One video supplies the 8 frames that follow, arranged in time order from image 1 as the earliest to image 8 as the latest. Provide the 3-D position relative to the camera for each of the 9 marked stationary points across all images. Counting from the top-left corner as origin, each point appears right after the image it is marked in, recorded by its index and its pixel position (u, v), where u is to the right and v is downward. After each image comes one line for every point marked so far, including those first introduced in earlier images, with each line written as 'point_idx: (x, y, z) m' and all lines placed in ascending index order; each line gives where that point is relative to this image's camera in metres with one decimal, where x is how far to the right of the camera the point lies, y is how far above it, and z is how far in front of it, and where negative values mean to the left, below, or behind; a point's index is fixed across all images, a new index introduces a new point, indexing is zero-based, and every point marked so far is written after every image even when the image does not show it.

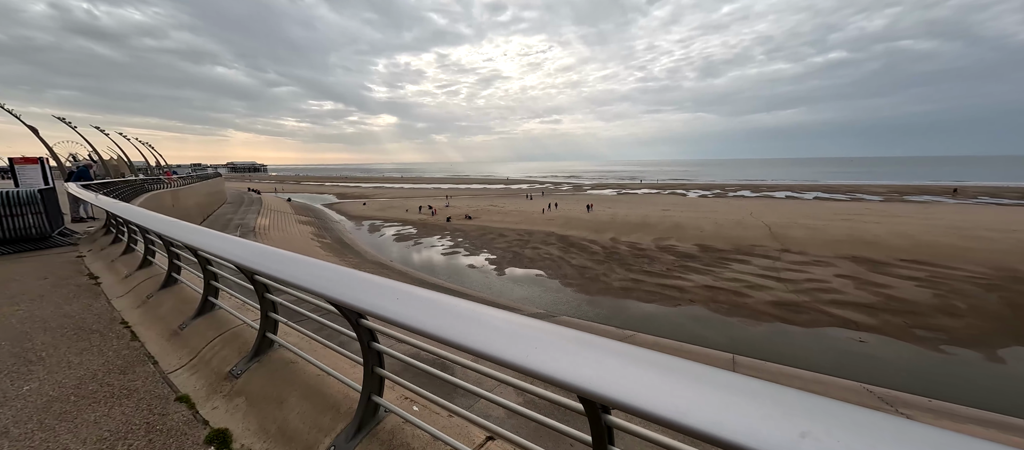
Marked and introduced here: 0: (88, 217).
0: (-9.6, 0.0, +7.9) m
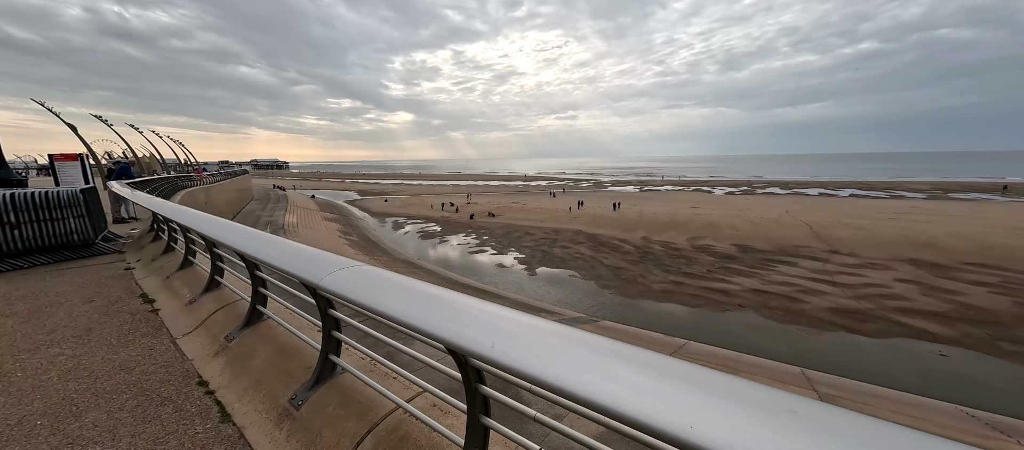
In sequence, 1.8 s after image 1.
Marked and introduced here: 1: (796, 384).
0: (-8.5, +0.1, +7.7) m
1: (+5.9, -3.3, +7.0) m
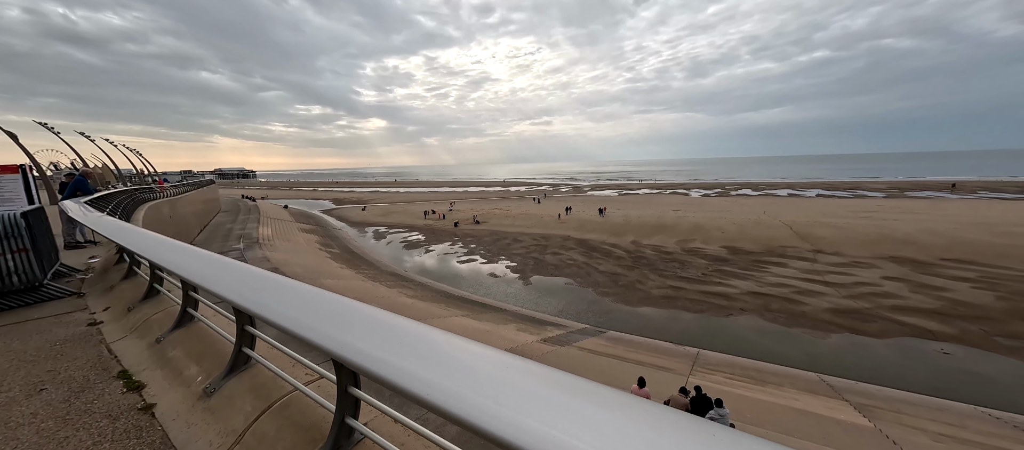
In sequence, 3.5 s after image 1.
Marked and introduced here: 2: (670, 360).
0: (-8.2, -0.4, +6.6) m
1: (+6.3, -3.4, +6.8) m
2: (+3.7, -3.2, +8.1) m
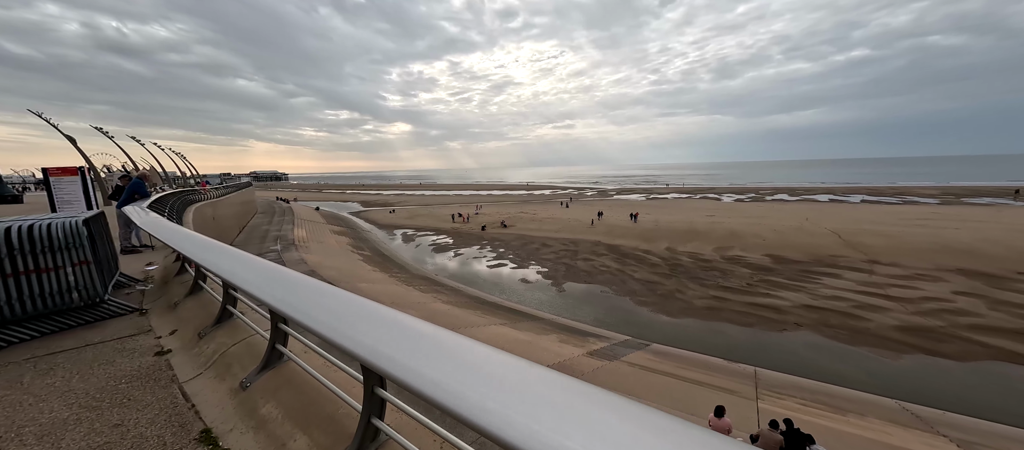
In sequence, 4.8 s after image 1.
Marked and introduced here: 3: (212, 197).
0: (-7.2, -0.4, +6.7) m
1: (+7.2, -3.6, +6.1) m
2: (+4.7, -3.4, +7.5) m
3: (-13.7, +1.3, +15.6) m
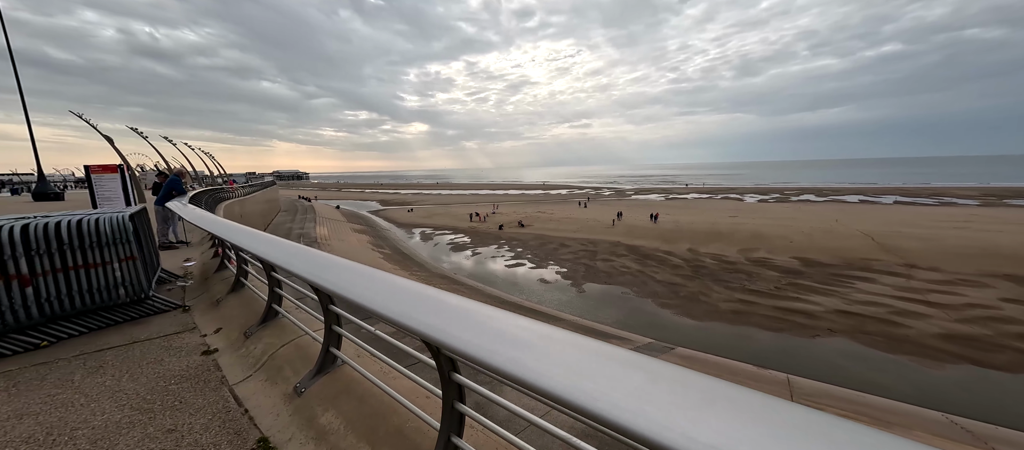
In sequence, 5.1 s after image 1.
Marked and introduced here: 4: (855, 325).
0: (-6.8, -0.3, +6.9) m
1: (+7.6, -3.6, +5.7) m
2: (+5.2, -3.4, +7.2) m
3: (-12.8, +1.4, +16.1) m
4: (+11.2, -3.3, +11.1) m
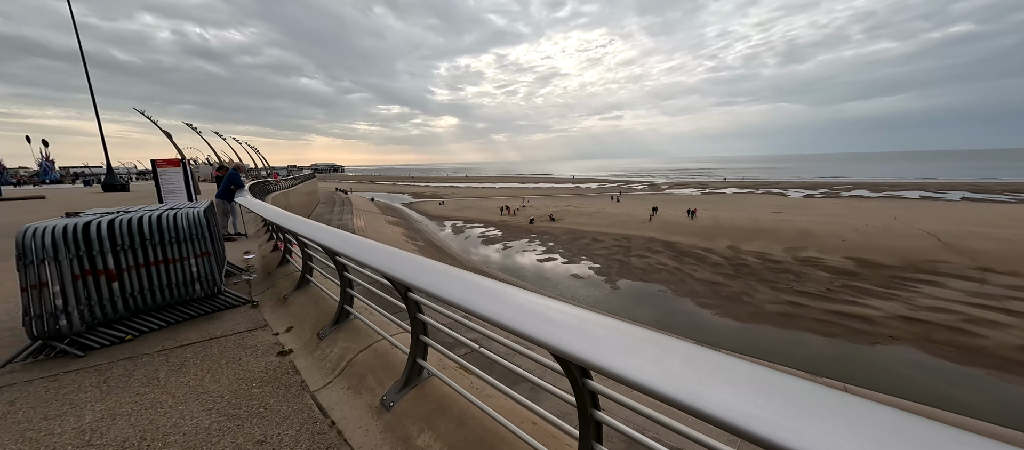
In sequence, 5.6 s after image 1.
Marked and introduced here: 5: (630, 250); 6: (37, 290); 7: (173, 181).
0: (-6.0, -0.1, +7.3) m
1: (+8.2, -3.6, +5.0) m
2: (+5.9, -3.3, +6.7) m
3: (-11.3, +1.9, +16.9) m
4: (+12.2, -3.2, +10.2) m
5: (+6.7, -1.4, +19.8) m
6: (-2.9, -0.4, +2.2) m
7: (-8.9, +1.2, +9.0) m
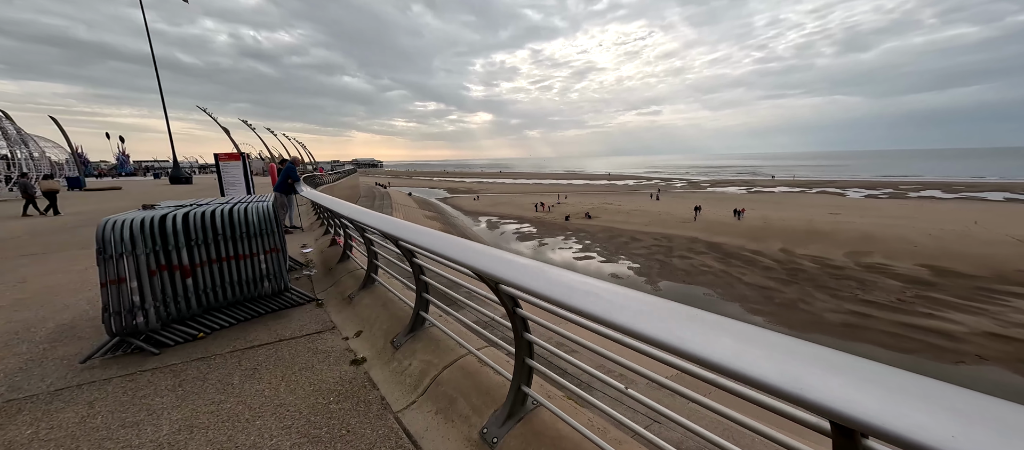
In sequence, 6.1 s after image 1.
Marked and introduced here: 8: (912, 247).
0: (-5.0, +0.1, +7.5) m
1: (+8.8, -3.8, +4.0) m
2: (+6.8, -3.4, +5.9) m
3: (-9.4, +2.3, +17.5) m
4: (+13.3, -3.4, +8.8) m
5: (+8.8, -1.4, +18.8) m
6: (-2.4, -0.4, +2.1) m
7: (-7.8, +1.5, +9.5) m
8: (+21.3, -1.2, +18.0) m
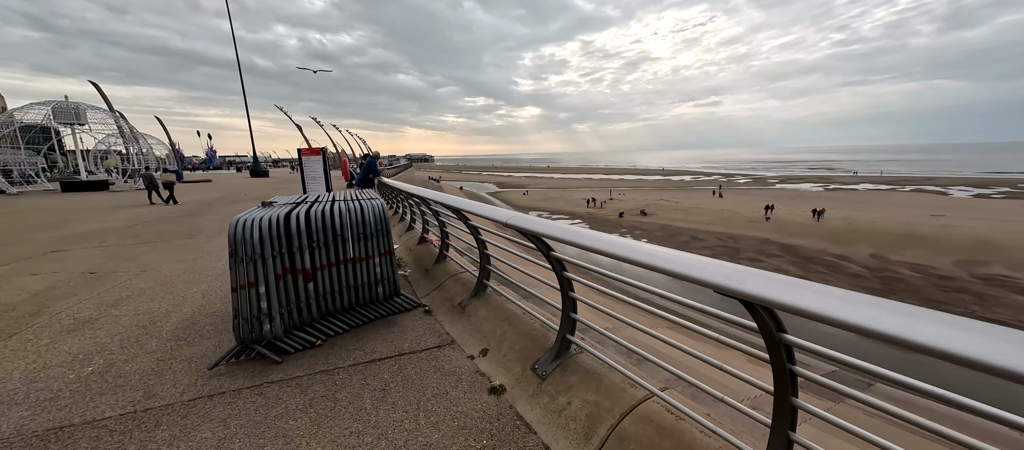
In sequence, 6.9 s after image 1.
0: (-3.4, +0.2, +7.6) m
1: (+9.8, -4.0, +2.5) m
2: (+8.0, -3.6, +4.6) m
3: (-6.4, +2.7, +18.1) m
4: (+14.9, -3.7, +6.6) m
5: (+11.7, -1.4, +17.1) m
6: (-1.5, -0.4, +2.0) m
7: (-5.8, +1.7, +9.9) m
8: (+24.0, -1.5, +14.8) m
